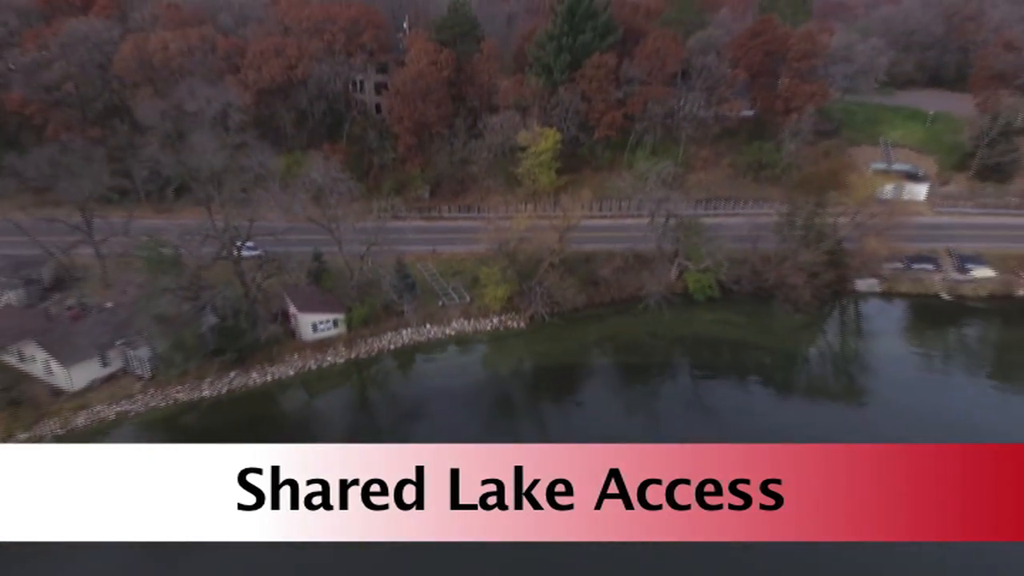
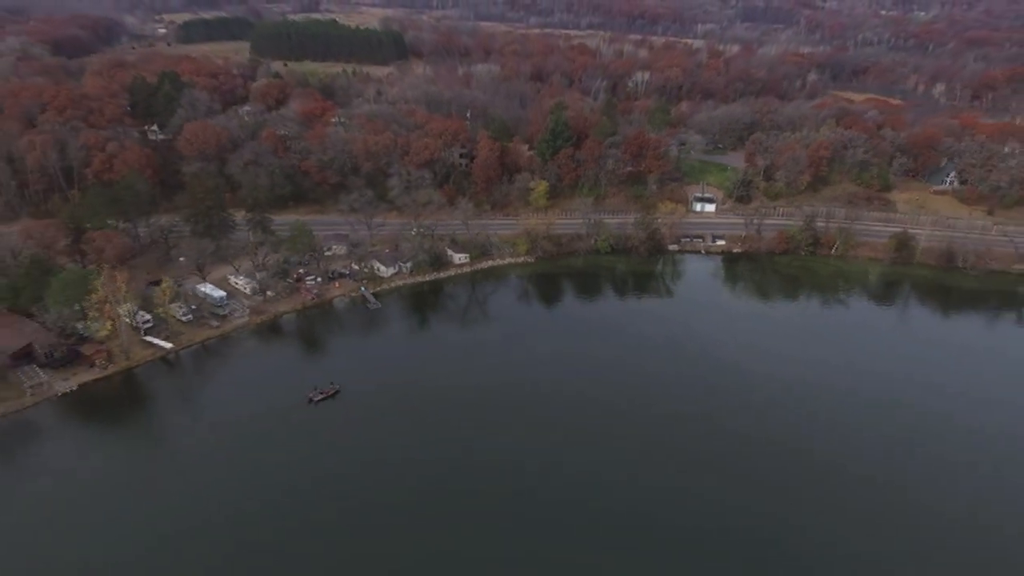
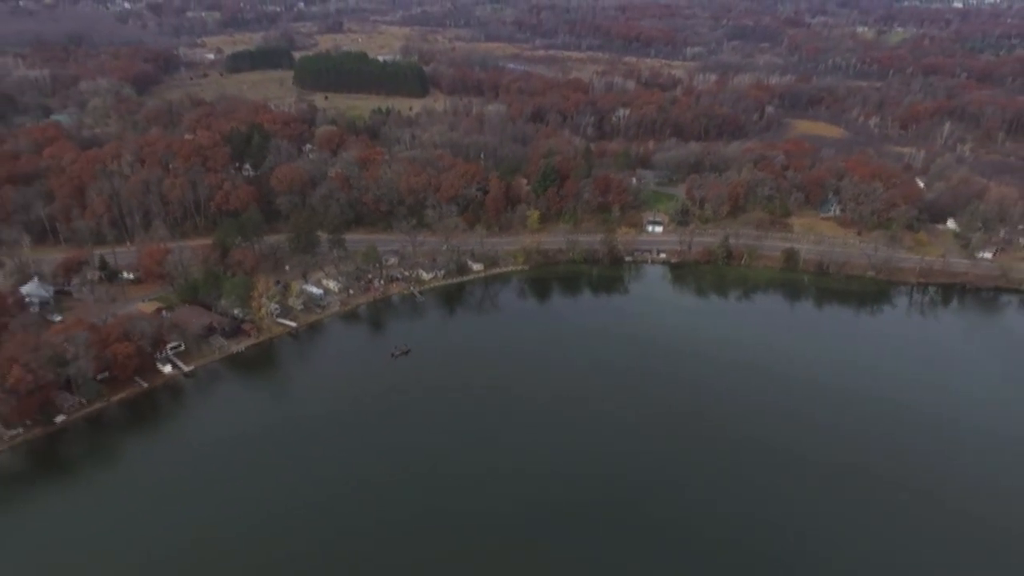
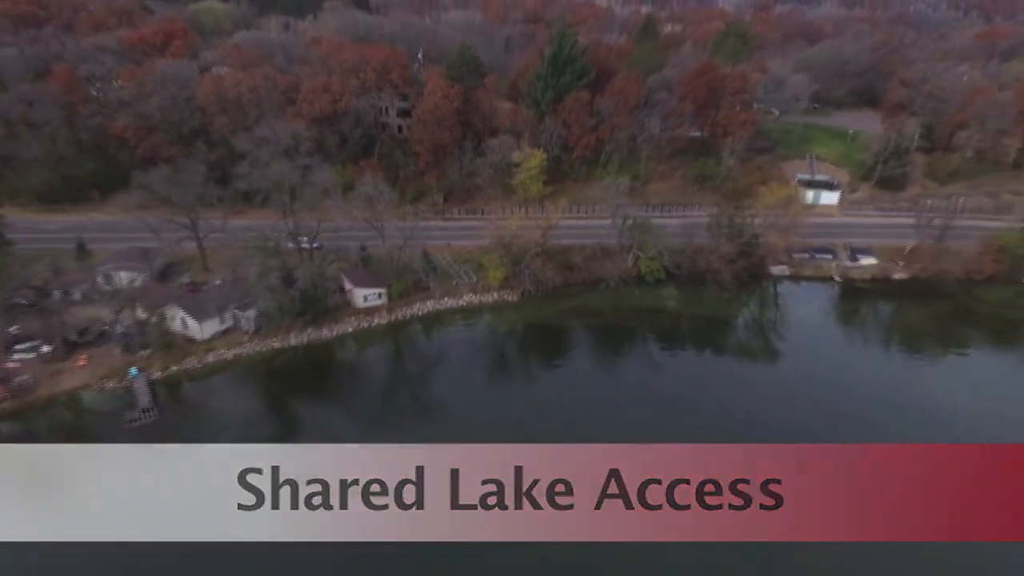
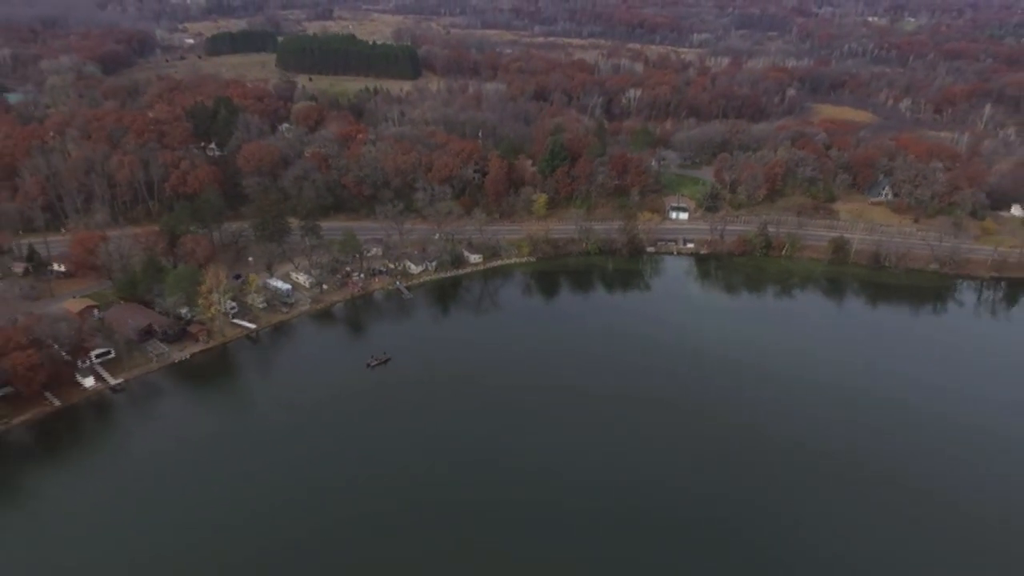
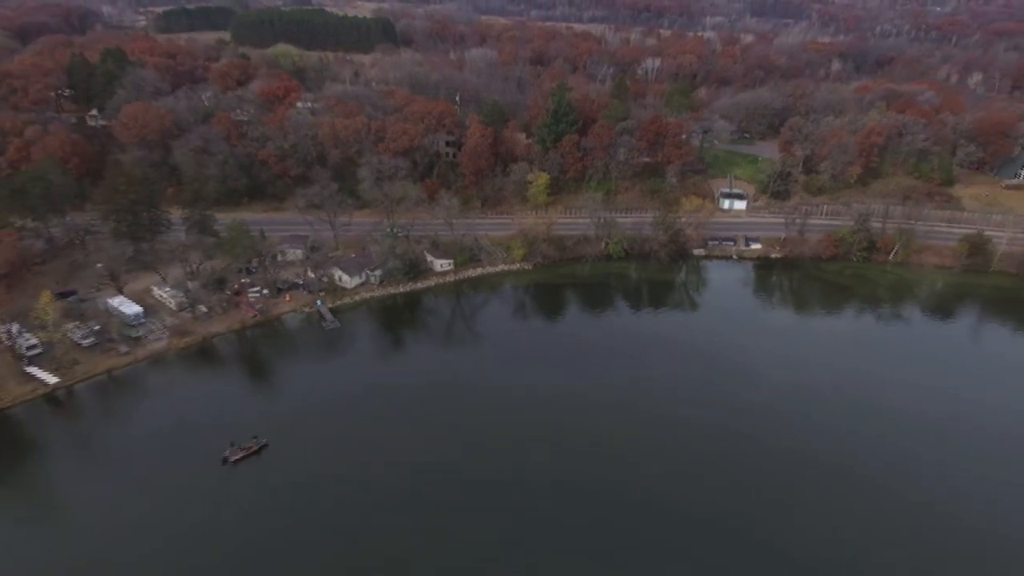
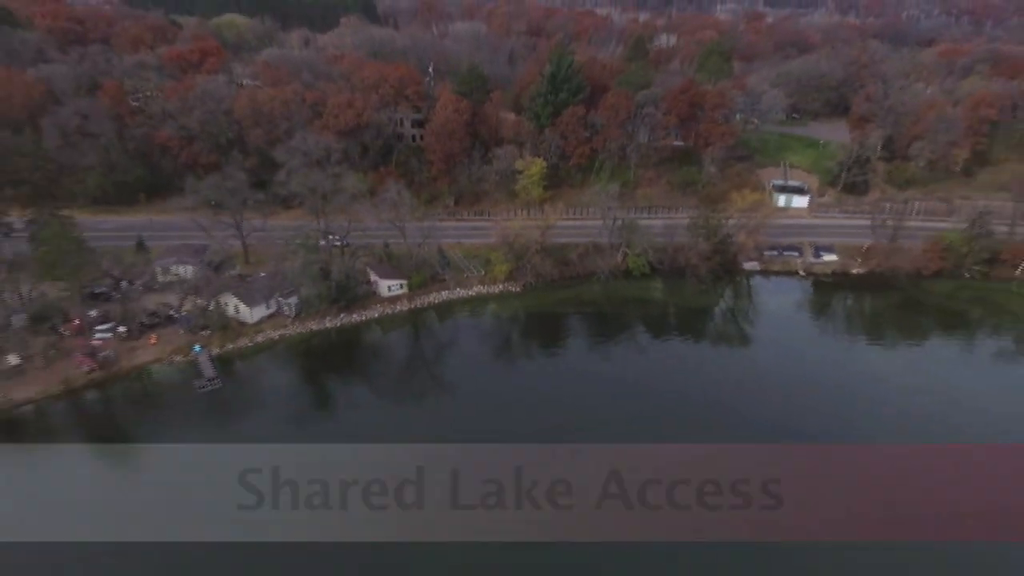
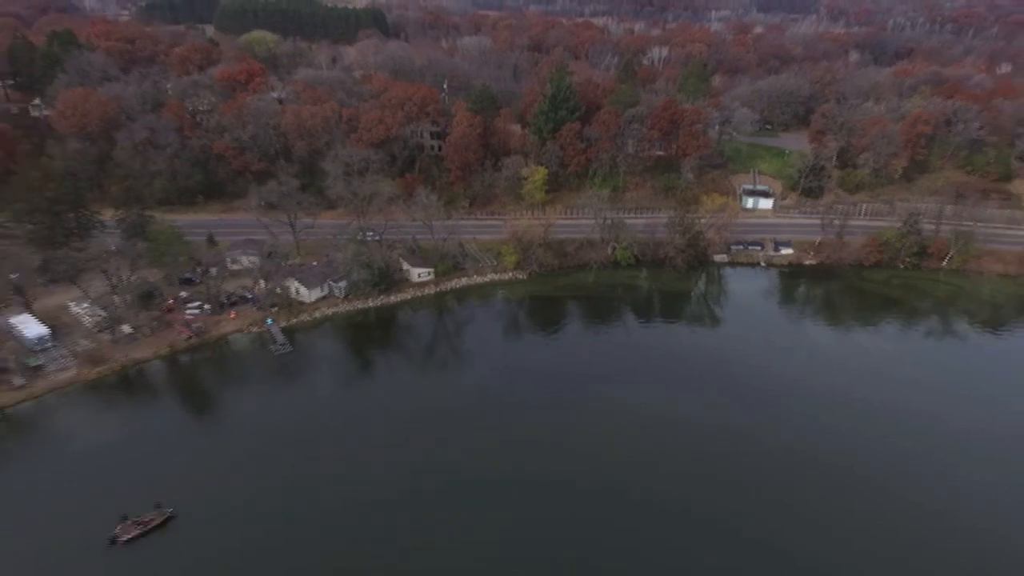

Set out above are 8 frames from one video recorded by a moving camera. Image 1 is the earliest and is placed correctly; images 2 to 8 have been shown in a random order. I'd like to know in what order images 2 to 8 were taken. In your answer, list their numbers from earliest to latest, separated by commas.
4, 7, 8, 6, 2, 5, 3
